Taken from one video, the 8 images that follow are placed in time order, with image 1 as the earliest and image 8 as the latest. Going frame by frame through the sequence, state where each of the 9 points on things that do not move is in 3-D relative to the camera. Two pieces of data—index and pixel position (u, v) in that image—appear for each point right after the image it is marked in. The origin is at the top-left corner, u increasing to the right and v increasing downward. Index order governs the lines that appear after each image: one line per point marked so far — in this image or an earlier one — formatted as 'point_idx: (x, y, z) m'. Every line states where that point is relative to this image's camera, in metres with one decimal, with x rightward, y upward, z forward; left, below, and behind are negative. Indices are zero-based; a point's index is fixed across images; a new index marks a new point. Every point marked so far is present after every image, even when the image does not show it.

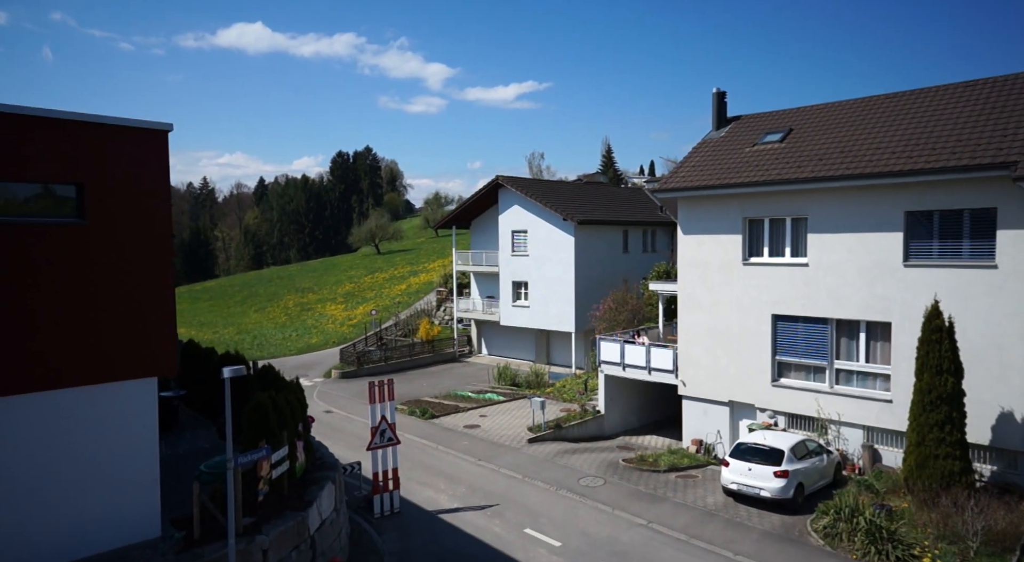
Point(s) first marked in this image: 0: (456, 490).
0: (-1.2, -4.6, +16.6) m
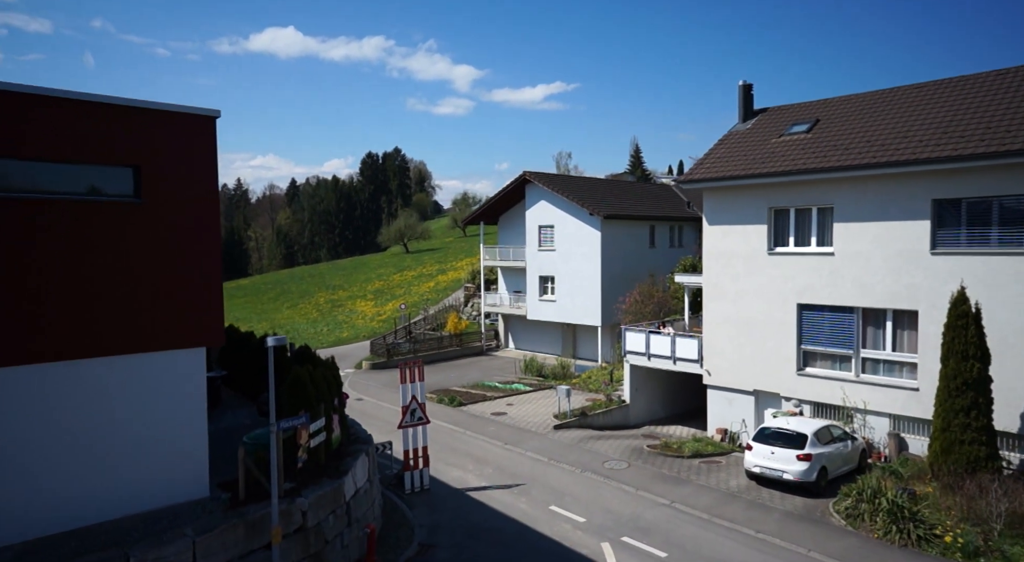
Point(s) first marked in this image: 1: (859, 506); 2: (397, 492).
0: (-0.6, -4.3, +17.0) m
1: (+6.4, -4.1, +13.9) m
2: (-2.3, -4.3, +15.5) m
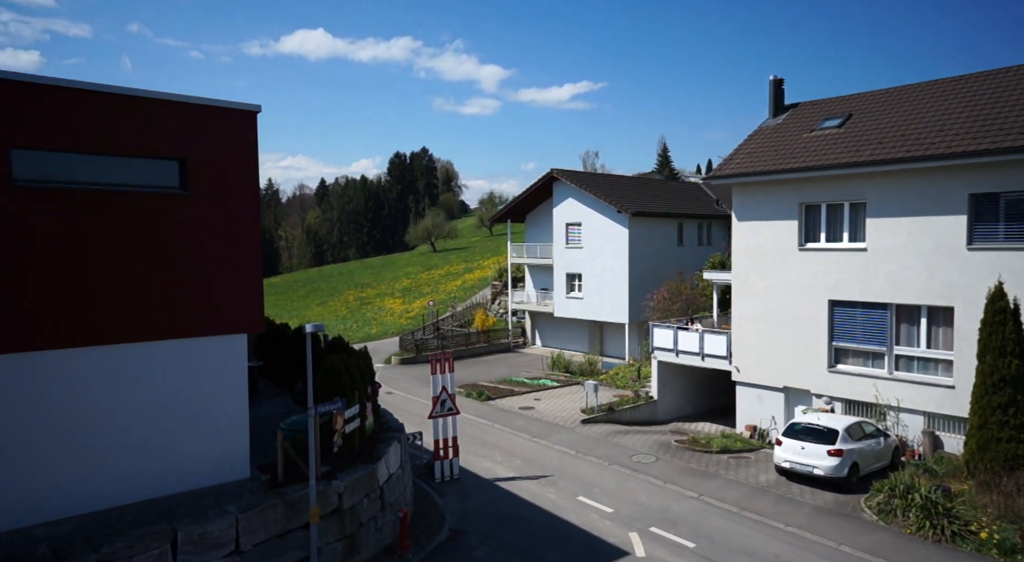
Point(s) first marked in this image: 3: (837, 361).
0: (0.0, -4.1, +17.2) m
1: (+6.9, -4.0, +13.8) m
2: (-1.7, -4.1, +15.7) m
3: (+8.4, -2.1, +19.3) m
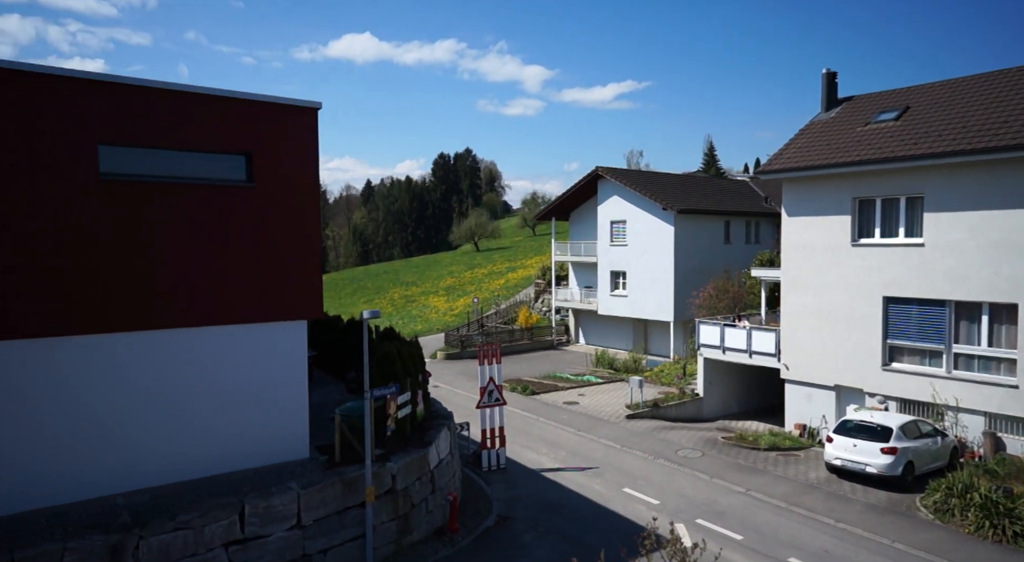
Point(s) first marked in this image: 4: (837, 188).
0: (+1.0, -4.0, +17.3) m
1: (+7.8, -3.9, +13.5) m
2: (-0.8, -4.0, +15.9) m
3: (+9.5, -2.0, +18.9) m
4: (+8.5, +2.4, +19.7) m
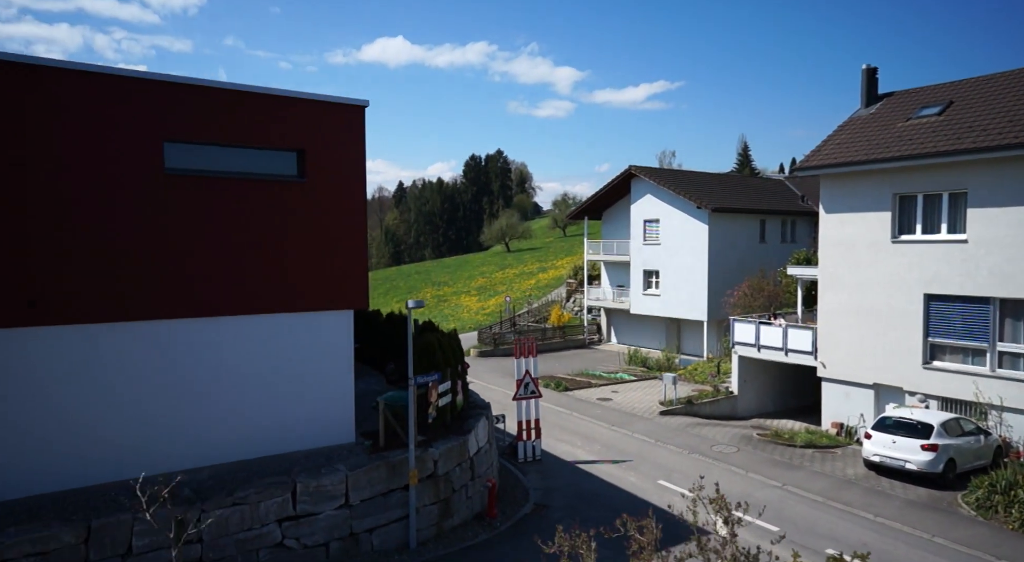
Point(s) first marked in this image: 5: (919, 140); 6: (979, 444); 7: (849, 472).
0: (+1.8, -3.9, +17.3) m
1: (+8.4, -3.8, +13.3) m
2: (0.0, -3.8, +16.0) m
3: (+10.4, -1.9, +18.7) m
4: (+9.4, +2.5, +19.5) m
5: (+10.1, +3.5, +18.8) m
6: (+9.5, -3.3, +15.3) m
7: (+7.1, -4.0, +15.9) m
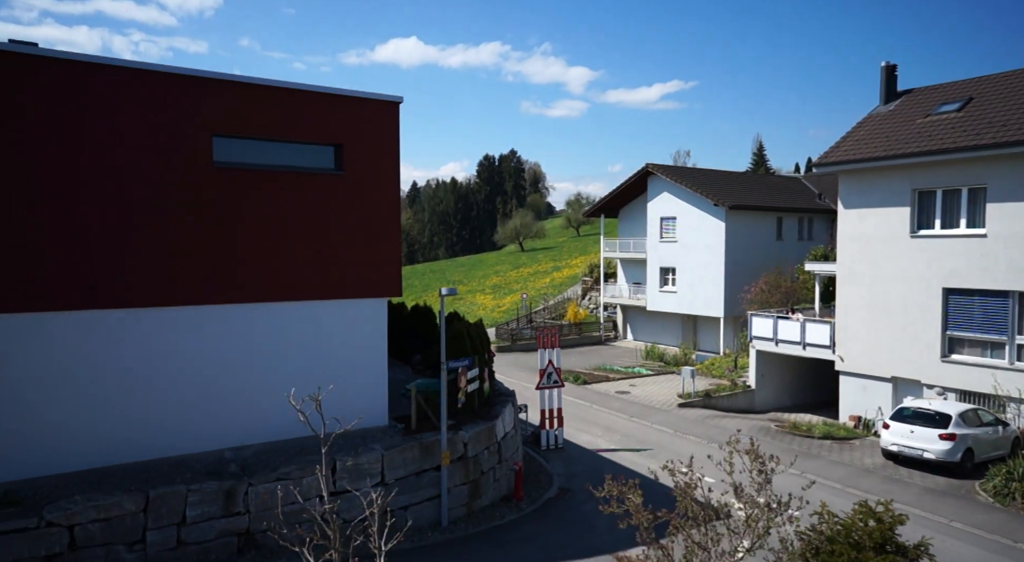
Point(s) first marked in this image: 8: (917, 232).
0: (+2.4, -3.7, +17.7) m
1: (+8.9, -3.7, +13.5) m
2: (+0.5, -3.6, +16.4) m
3: (+11.0, -1.7, +18.9) m
4: (+10.0, +2.7, +19.7) m
5: (+10.7, +3.7, +19.0) m
6: (+10.0, -3.2, +15.6) m
7: (+7.6, -3.9, +16.1) m
8: (+10.4, +1.3, +19.4) m
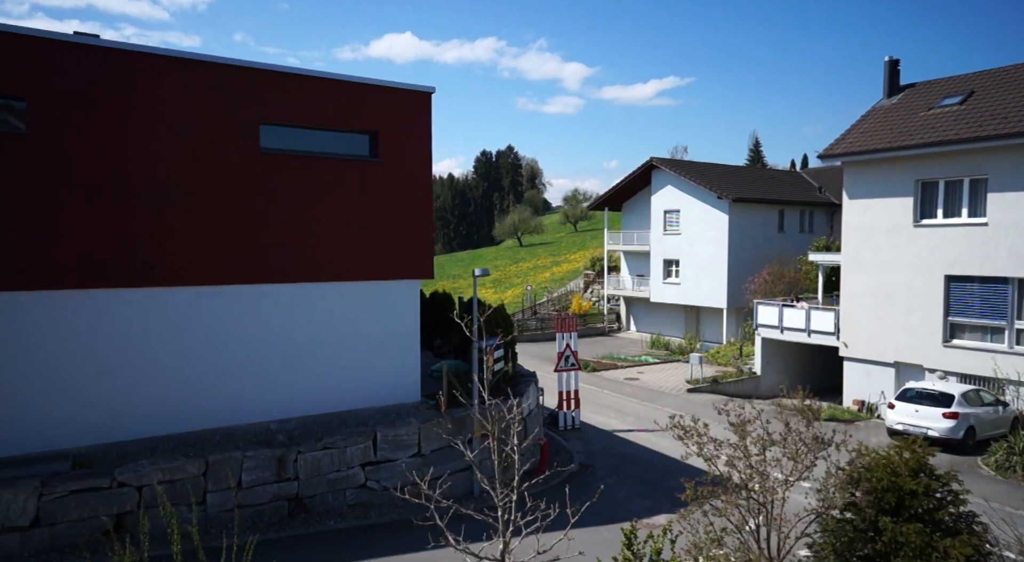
0: (+2.8, -3.4, +18.3) m
1: (+9.3, -3.4, +14.2) m
2: (+0.9, -3.3, +17.0) m
3: (+11.4, -1.4, +19.5) m
4: (+10.4, +3.0, +20.3) m
5: (+11.1, +4.0, +19.6) m
6: (+10.4, -2.9, +16.2) m
7: (+8.0, -3.6, +16.8) m
8: (+10.8, +1.6, +20.1) m
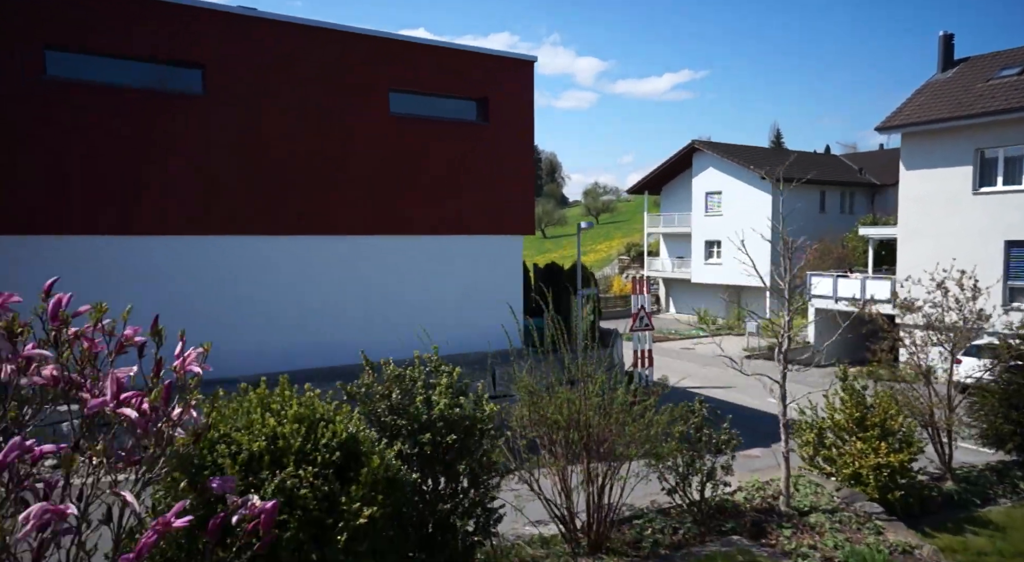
0: (+4.7, -2.5, +19.2) m
1: (+11.2, -2.5, +14.9) m
2: (+2.8, -2.5, +17.9) m
3: (+13.3, -0.5, +20.2) m
4: (+12.4, +3.9, +21.0) m
5: (+13.1, +4.9, +20.3) m
6: (+12.3, -2.0, +16.9) m
7: (+9.9, -2.7, +17.5) m
8: (+12.7, +2.5, +20.7) m
